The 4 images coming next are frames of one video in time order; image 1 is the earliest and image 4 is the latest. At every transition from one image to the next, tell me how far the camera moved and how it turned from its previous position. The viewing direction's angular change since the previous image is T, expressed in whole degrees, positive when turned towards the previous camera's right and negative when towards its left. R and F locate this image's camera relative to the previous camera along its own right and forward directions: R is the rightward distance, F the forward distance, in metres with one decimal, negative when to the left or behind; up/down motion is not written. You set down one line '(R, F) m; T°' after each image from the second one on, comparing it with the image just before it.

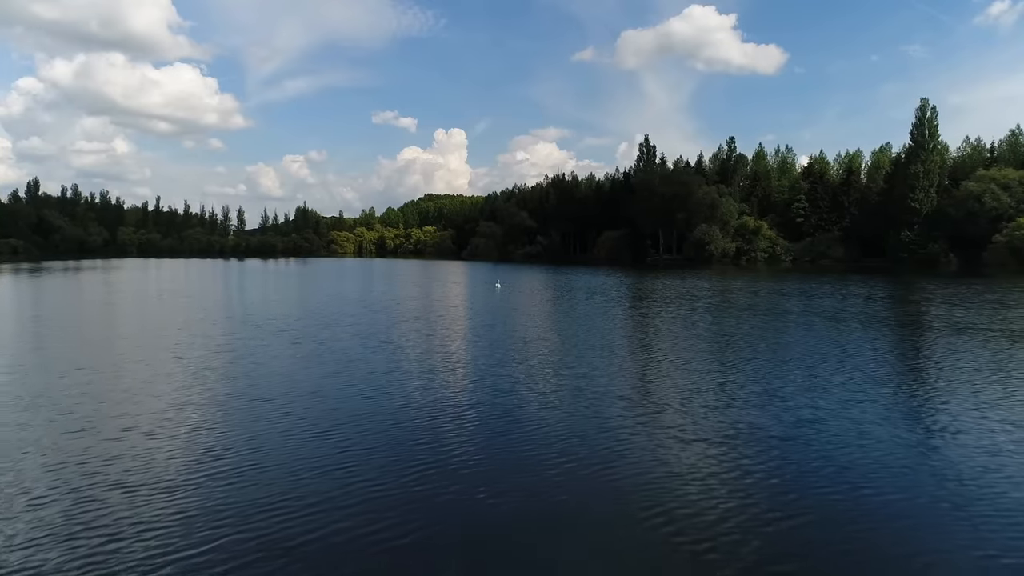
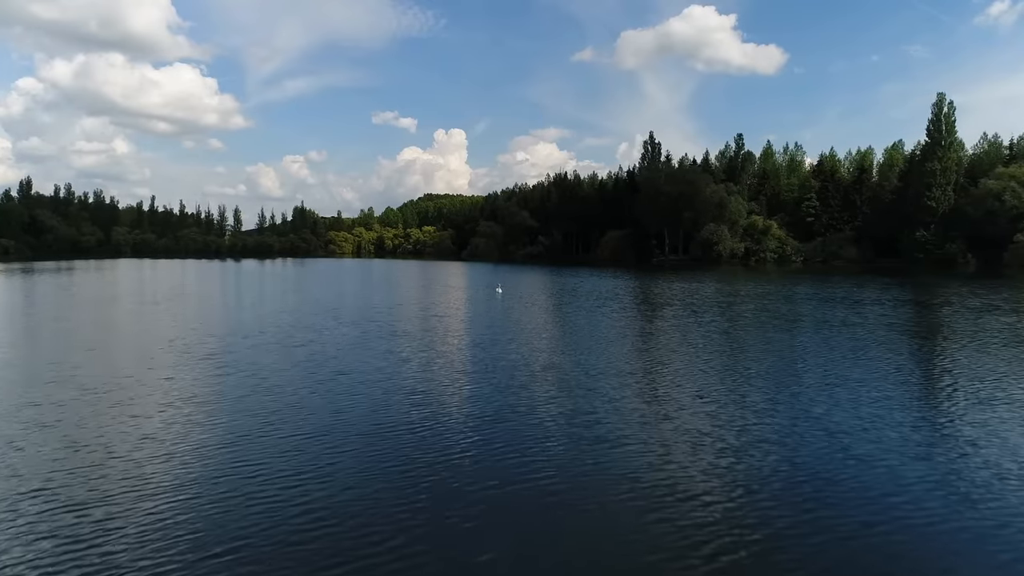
(0.0, +0.8) m; 0°
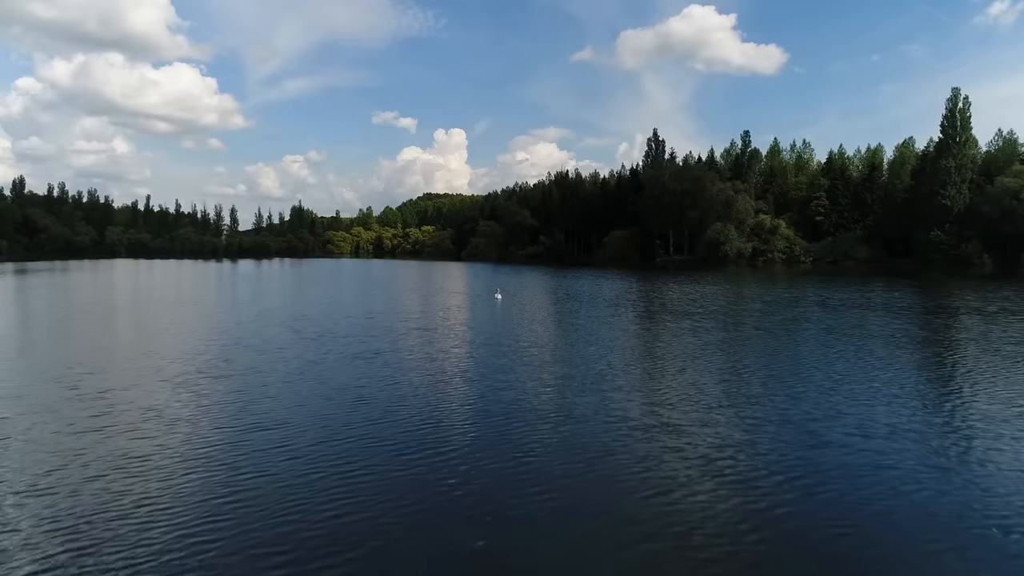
(0.0, +0.7) m; 0°
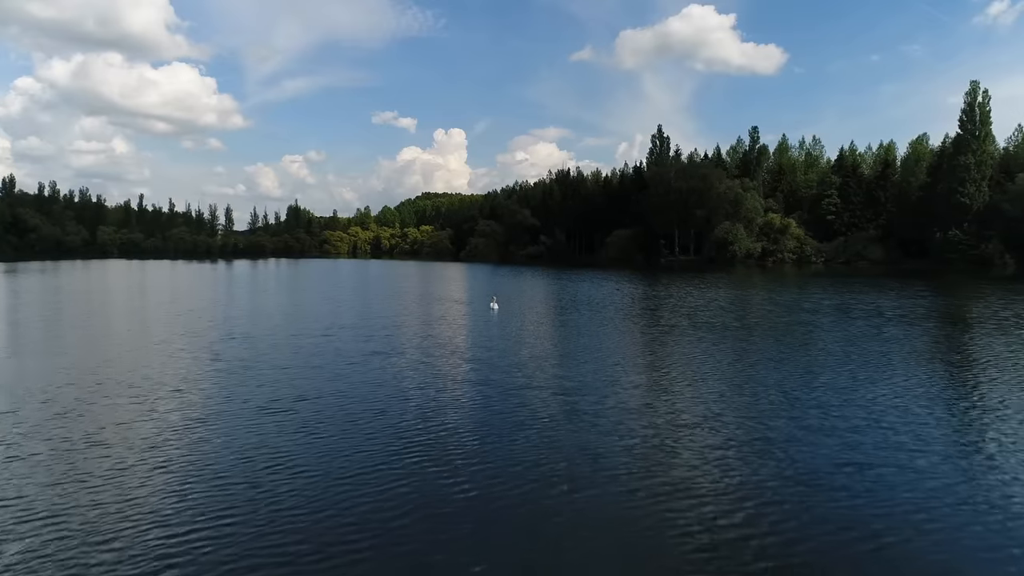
(0.0, +0.9) m; 0°
